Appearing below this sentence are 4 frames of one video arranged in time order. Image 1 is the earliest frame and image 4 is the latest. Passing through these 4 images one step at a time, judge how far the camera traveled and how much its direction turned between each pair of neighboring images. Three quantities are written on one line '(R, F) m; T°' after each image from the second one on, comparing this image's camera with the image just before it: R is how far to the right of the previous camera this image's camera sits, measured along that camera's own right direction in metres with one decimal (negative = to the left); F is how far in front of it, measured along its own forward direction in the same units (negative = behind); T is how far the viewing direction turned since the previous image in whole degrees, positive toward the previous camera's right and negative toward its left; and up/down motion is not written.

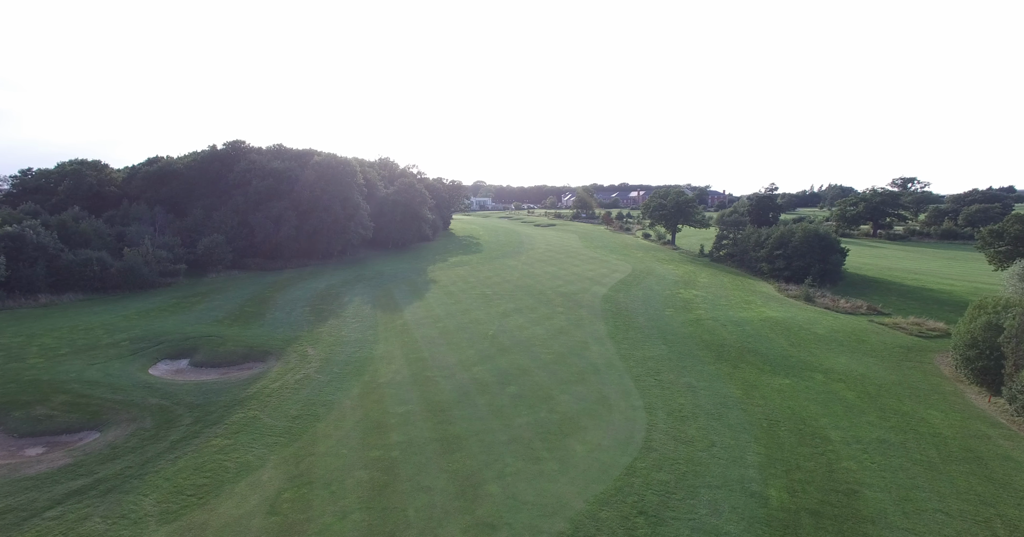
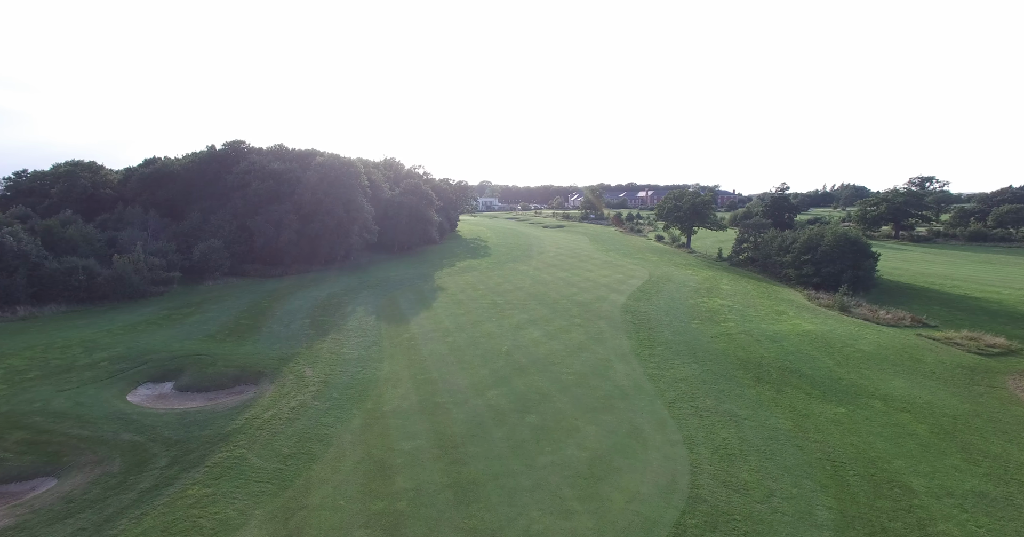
(-0.5, +1.7) m; -1°
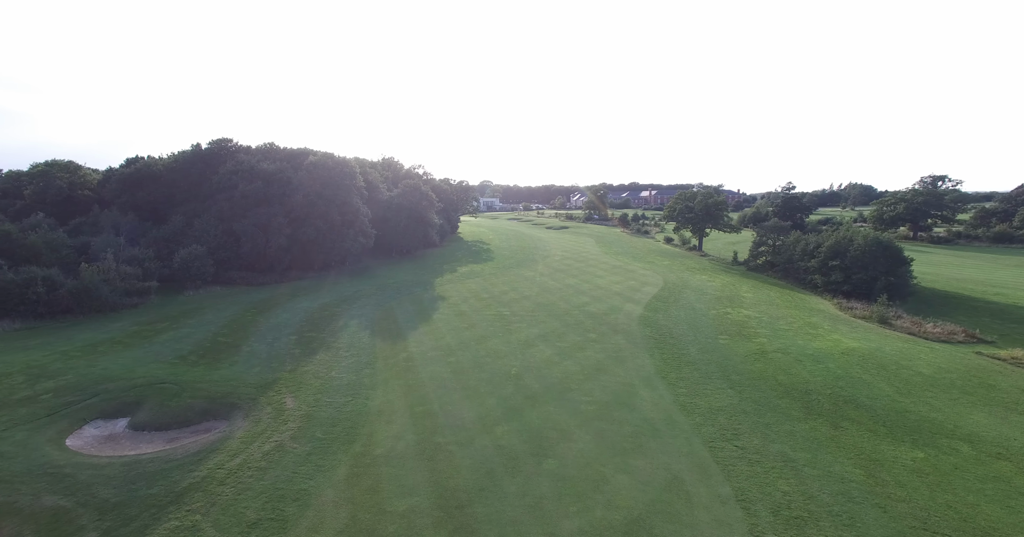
(-0.4, +2.2) m; 0°
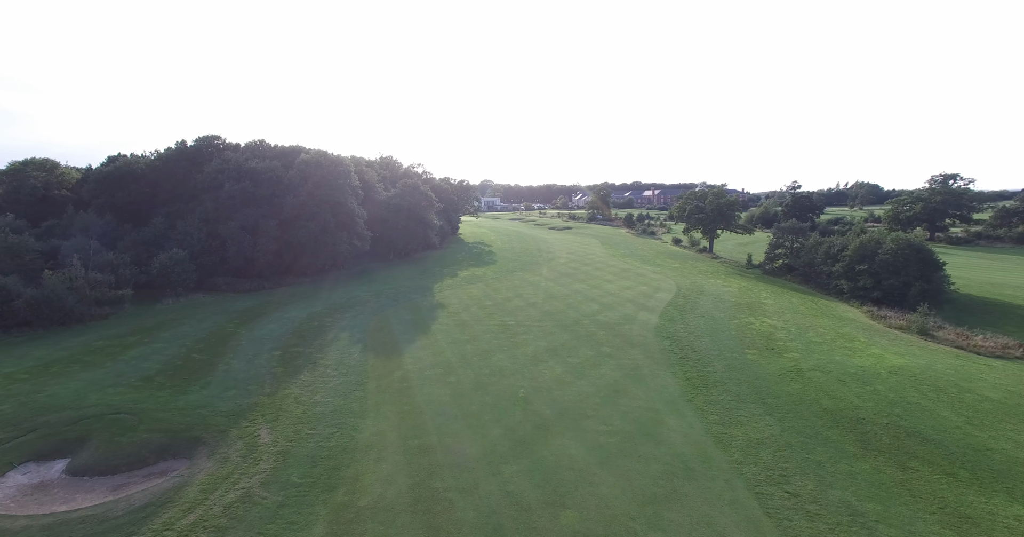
(-0.3, +1.9) m; 0°
